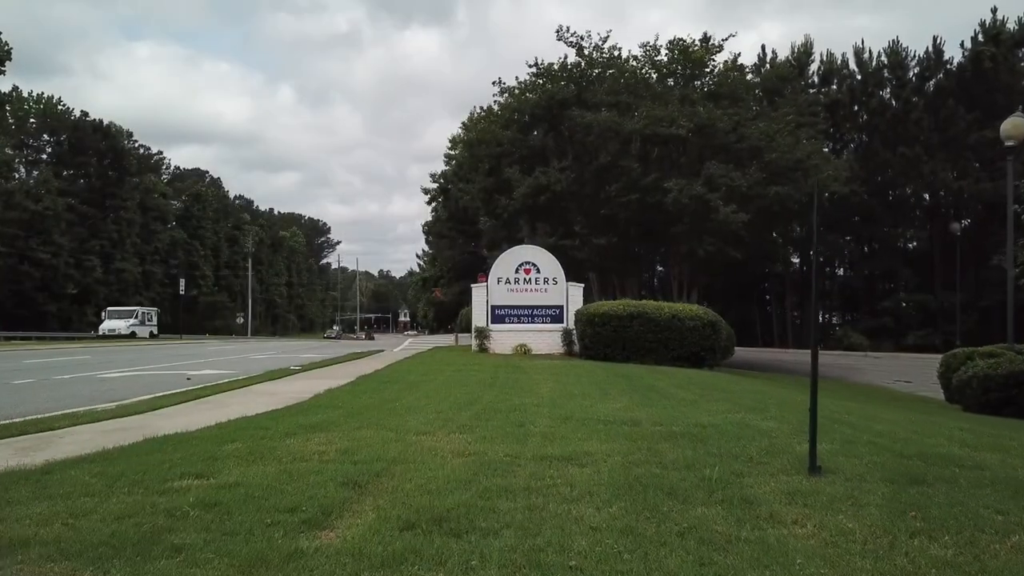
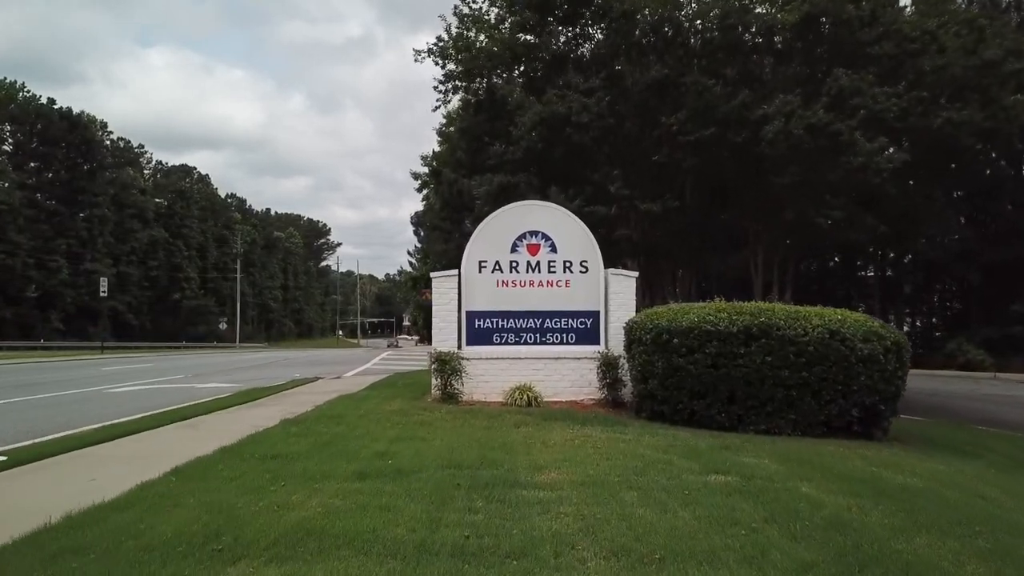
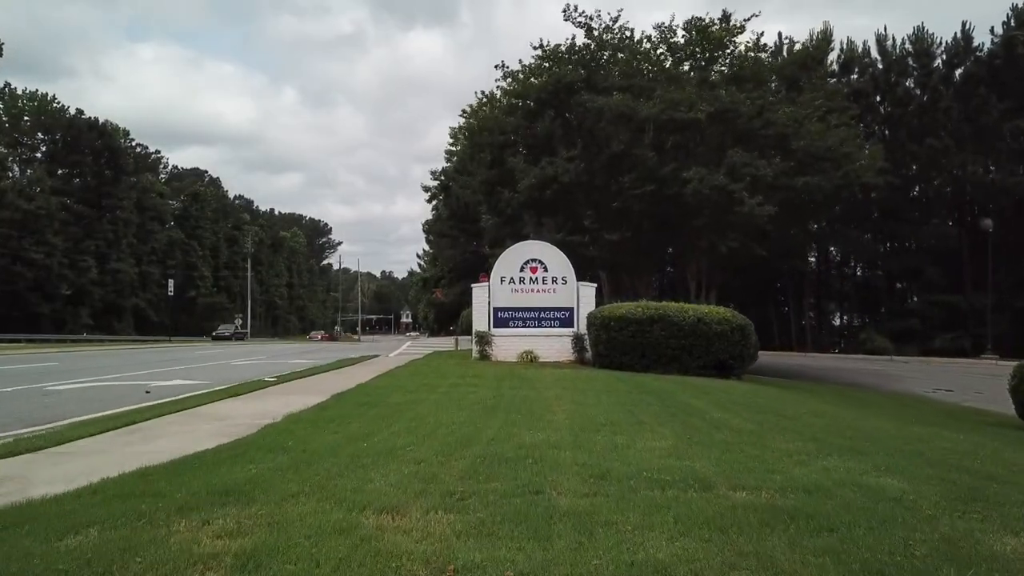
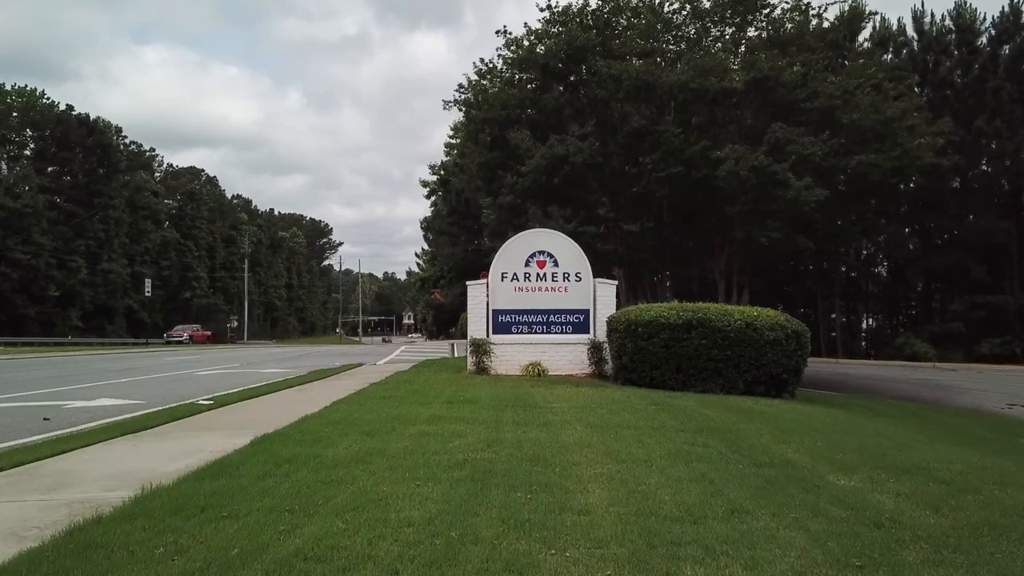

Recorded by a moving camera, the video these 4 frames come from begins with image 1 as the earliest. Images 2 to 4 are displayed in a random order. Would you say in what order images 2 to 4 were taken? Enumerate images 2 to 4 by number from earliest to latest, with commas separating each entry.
3, 4, 2
